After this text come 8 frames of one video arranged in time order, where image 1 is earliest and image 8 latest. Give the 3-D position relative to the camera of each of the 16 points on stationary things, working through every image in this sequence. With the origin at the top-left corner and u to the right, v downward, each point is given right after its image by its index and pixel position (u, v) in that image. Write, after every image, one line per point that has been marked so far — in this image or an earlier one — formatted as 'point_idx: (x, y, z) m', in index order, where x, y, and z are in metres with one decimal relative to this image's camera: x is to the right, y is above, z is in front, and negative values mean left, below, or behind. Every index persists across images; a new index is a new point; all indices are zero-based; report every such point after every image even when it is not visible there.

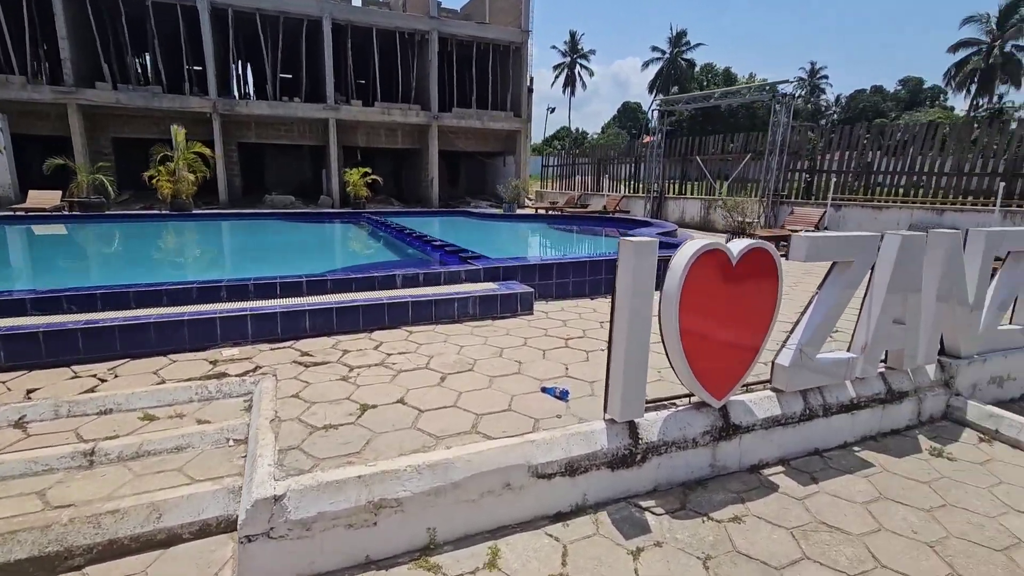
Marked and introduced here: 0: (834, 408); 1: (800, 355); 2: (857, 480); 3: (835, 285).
0: (+1.7, -0.6, +2.7) m
1: (+1.4, -0.3, +2.5) m
2: (+1.6, -0.9, +2.4) m
3: (+1.6, 0.0, +2.6) m
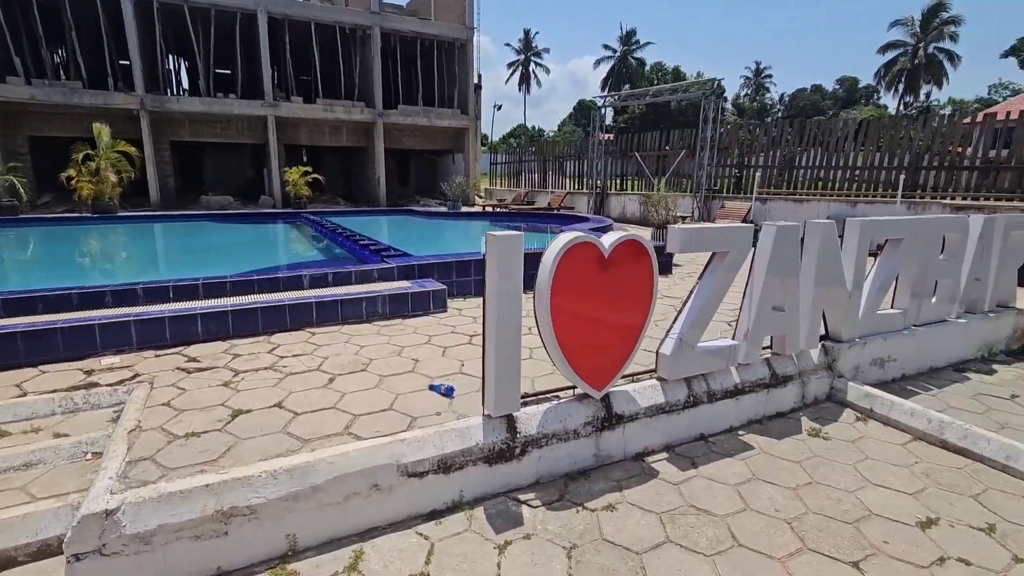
0: (+1.1, -0.6, +2.8) m
1: (+0.9, -0.3, +2.6) m
2: (+1.1, -0.9, +2.5) m
3: (+1.1, +0.1, +2.6) m
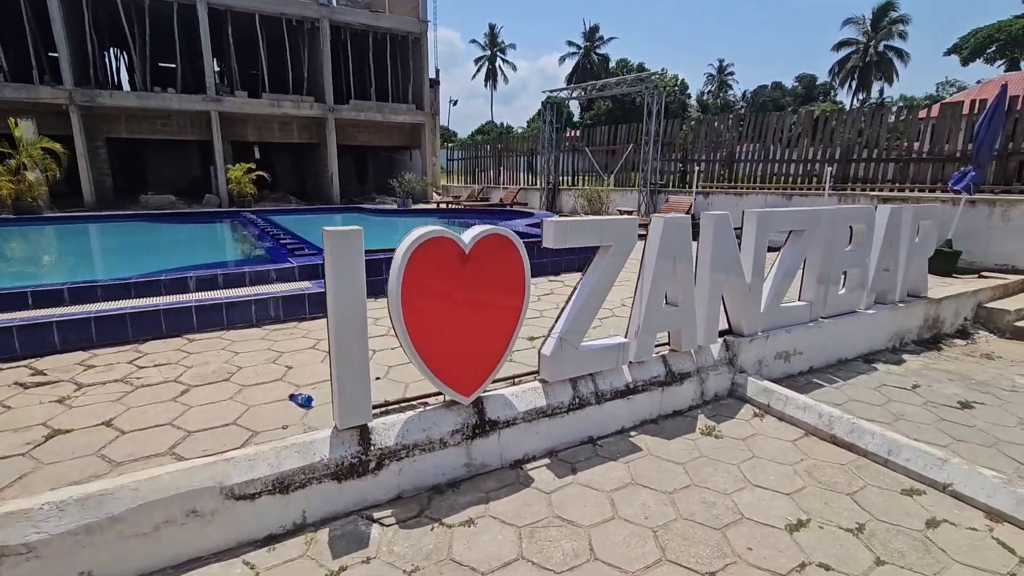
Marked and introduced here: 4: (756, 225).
0: (+0.5, -0.6, +2.7) m
1: (+0.2, -0.3, +2.5) m
2: (+0.5, -0.8, +2.4) m
3: (+0.4, +0.1, +2.5) m
4: (+1.5, +0.4, +3.1) m
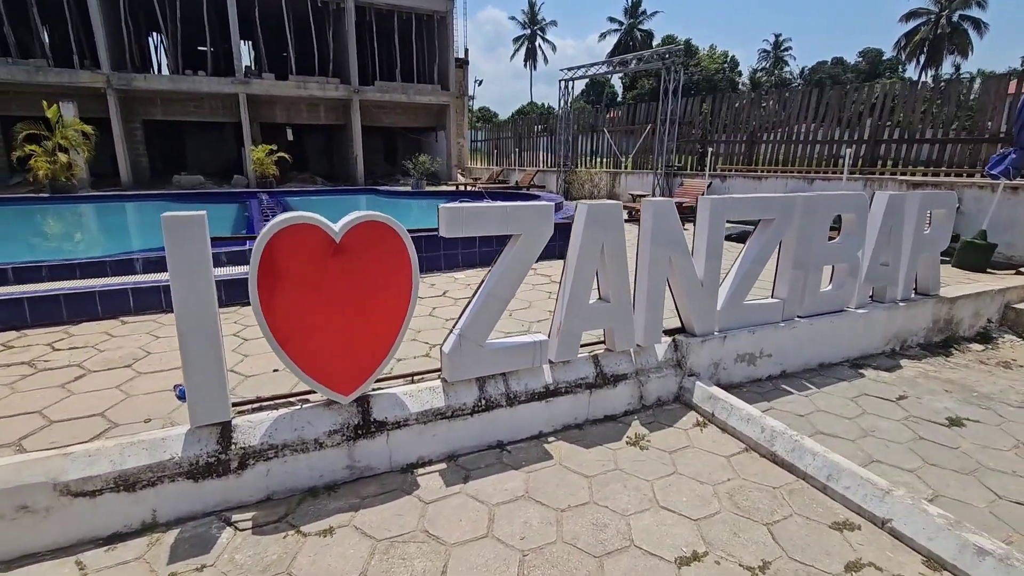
0: (0.0, -0.5, +2.4) m
1: (-0.2, -0.2, +2.3) m
2: (0.0, -0.8, +2.2) m
3: (0.0, +0.1, +2.3) m
4: (+1.1, +0.4, +2.7) m
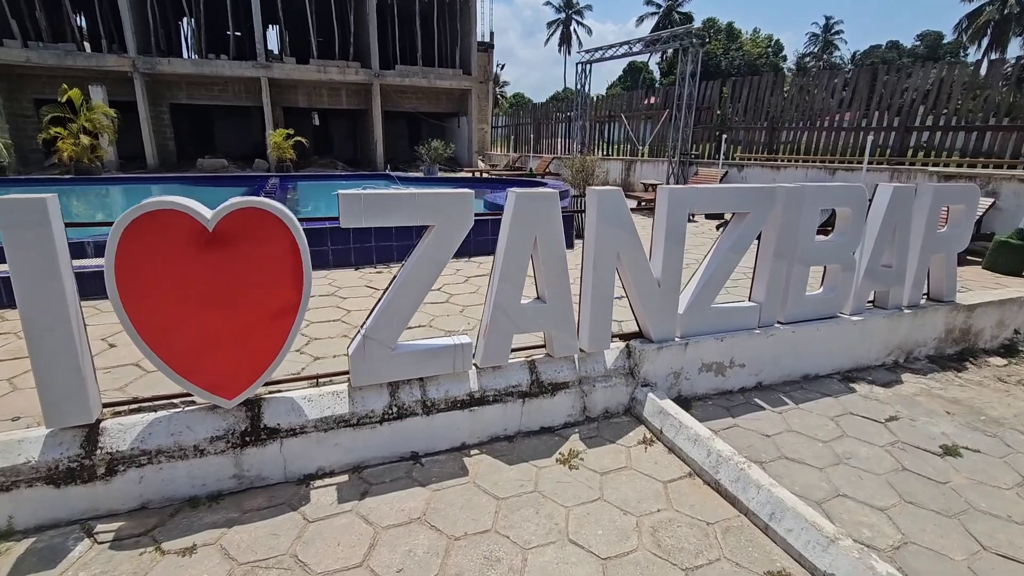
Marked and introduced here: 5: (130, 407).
0: (-0.3, -0.5, +2.2) m
1: (-0.6, -0.2, +2.0) m
2: (-0.4, -0.8, +2.0) m
3: (-0.4, +0.1, +2.0) m
4: (+0.7, +0.4, +2.4) m
5: (-1.5, -0.5, +2.0) m
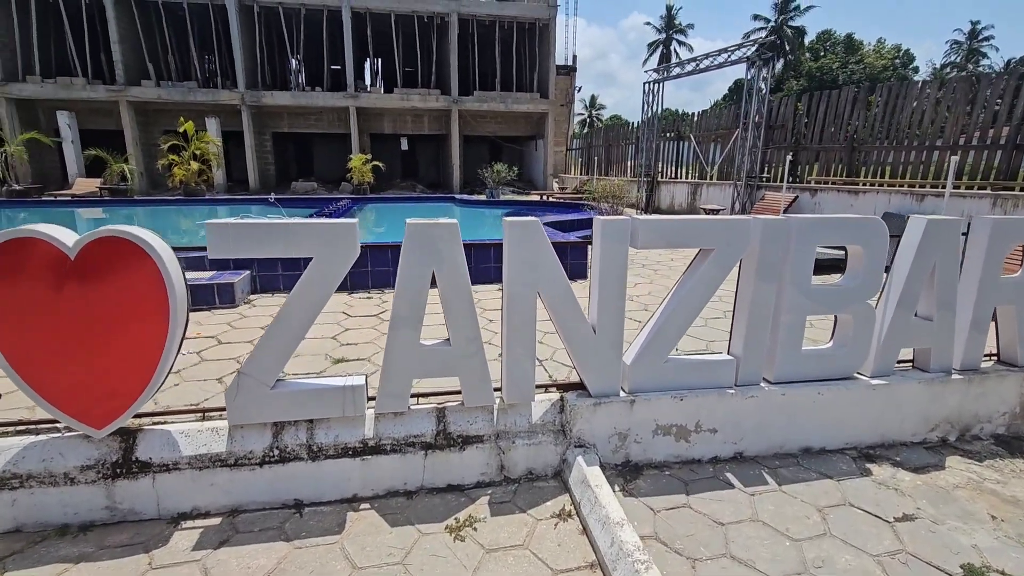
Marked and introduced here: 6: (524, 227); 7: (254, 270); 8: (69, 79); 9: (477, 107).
0: (-0.7, -0.6, +2.0) m
1: (-1.0, -0.4, +1.9) m
2: (-0.9, -0.9, +1.8) m
3: (-0.8, 0.0, +1.9) m
4: (+0.4, +0.2, +2.1) m
5: (-1.9, -0.5, +2.0) m
6: (0.0, +0.2, +2.0) m
7: (-2.2, +0.2, +4.3) m
8: (-11.9, +5.6, +13.7) m
9: (-1.1, +5.7, +16.2) m
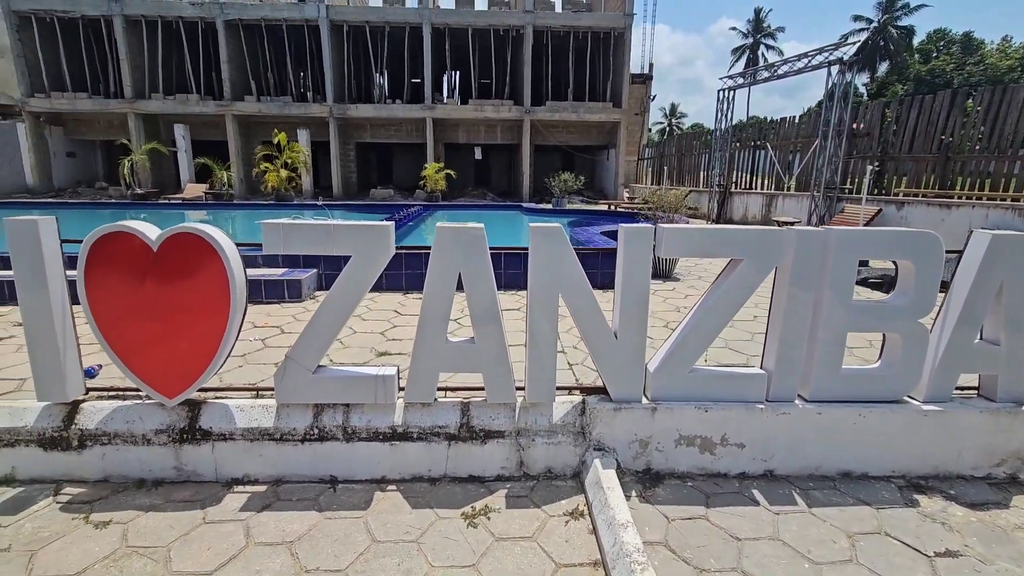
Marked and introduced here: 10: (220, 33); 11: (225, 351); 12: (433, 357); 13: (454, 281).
0: (-0.7, -0.6, +2.2) m
1: (-0.9, -0.3, +2.2) m
2: (-0.8, -0.9, +2.0) m
3: (-0.7, 0.0, +2.1) m
4: (+0.5, +0.2, +2.1) m
5: (-1.8, -0.5, +2.4) m
6: (+0.1, +0.2, +2.1) m
7: (-1.8, +0.2, +4.7) m
8: (-9.8, +5.8, +15.4) m
9: (+1.2, +5.5, +16.4) m
10: (-8.7, +7.6, +15.3) m
11: (-1.2, -0.3, +2.1) m
12: (-0.3, -0.3, +2.2) m
13: (-0.2, 0.0, +2.1) m
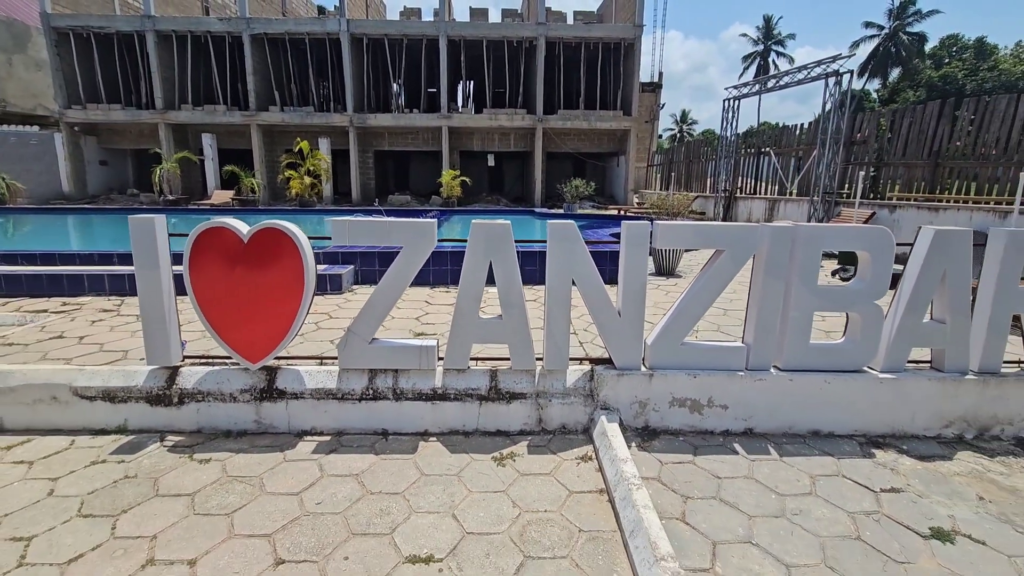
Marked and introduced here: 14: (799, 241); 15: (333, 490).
0: (-0.6, -0.6, +2.7) m
1: (-0.8, -0.2, +2.6) m
2: (-0.7, -0.8, +2.5) m
3: (-0.6, +0.1, +2.6) m
4: (+0.6, +0.2, +2.6) m
5: (-1.7, -0.4, +2.9) m
6: (+0.2, +0.3, +2.5) m
7: (-1.6, +0.2, +5.2) m
8: (-9.4, +5.7, +16.2) m
9: (+1.6, +5.4, +16.9) m
10: (-8.3, +7.6, +16.0) m
11: (-1.1, -0.2, +2.6) m
12: (-0.2, -0.2, +2.7) m
13: (-0.1, +0.1, +2.6) m
14: (+1.5, +0.2, +2.6) m
15: (-0.8, -0.9, +2.3) m
